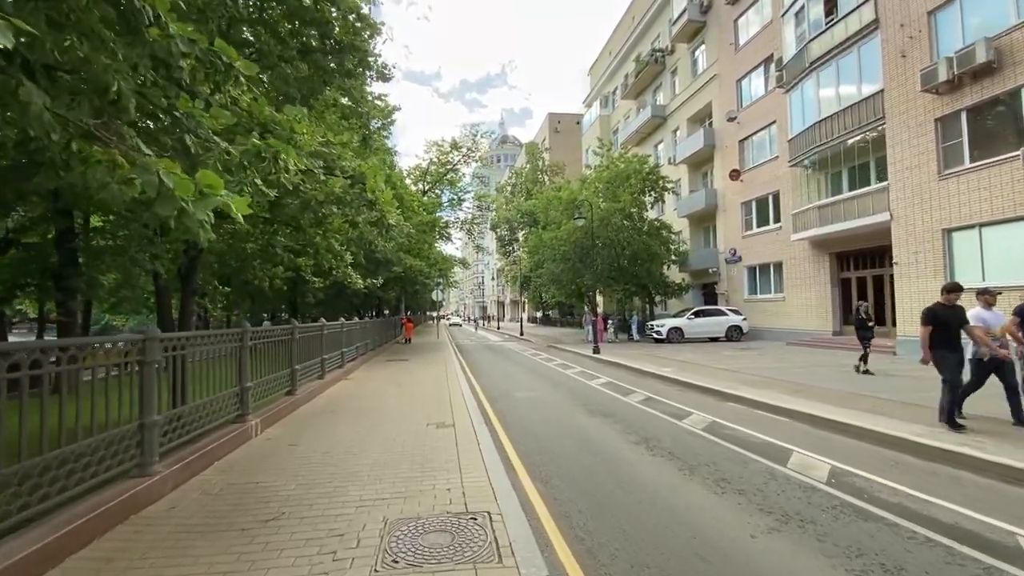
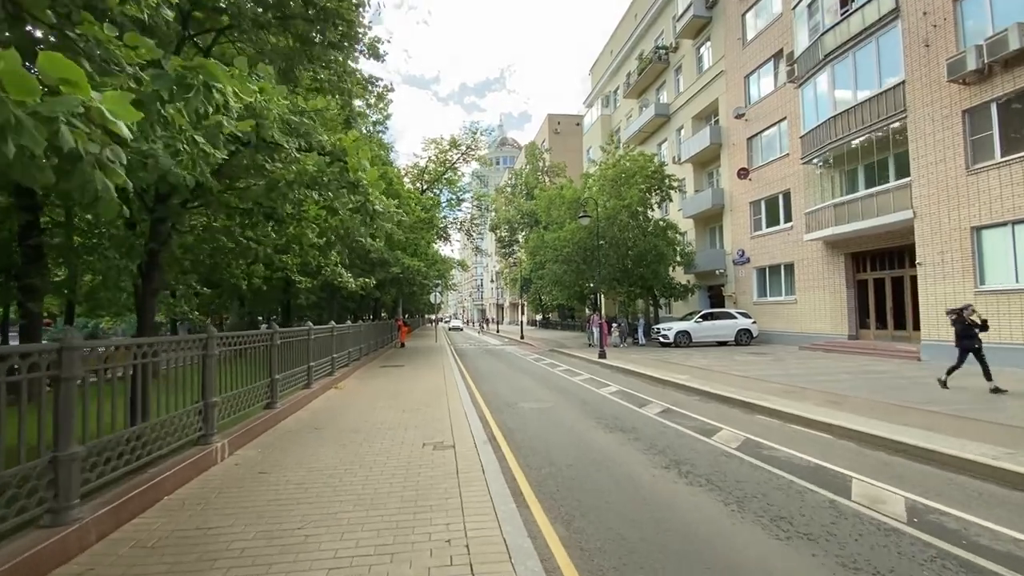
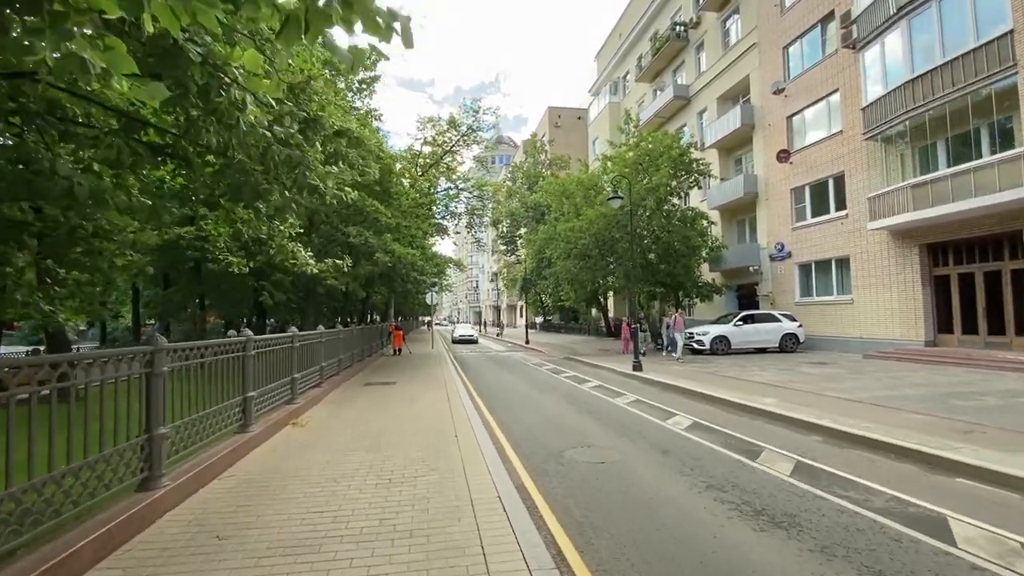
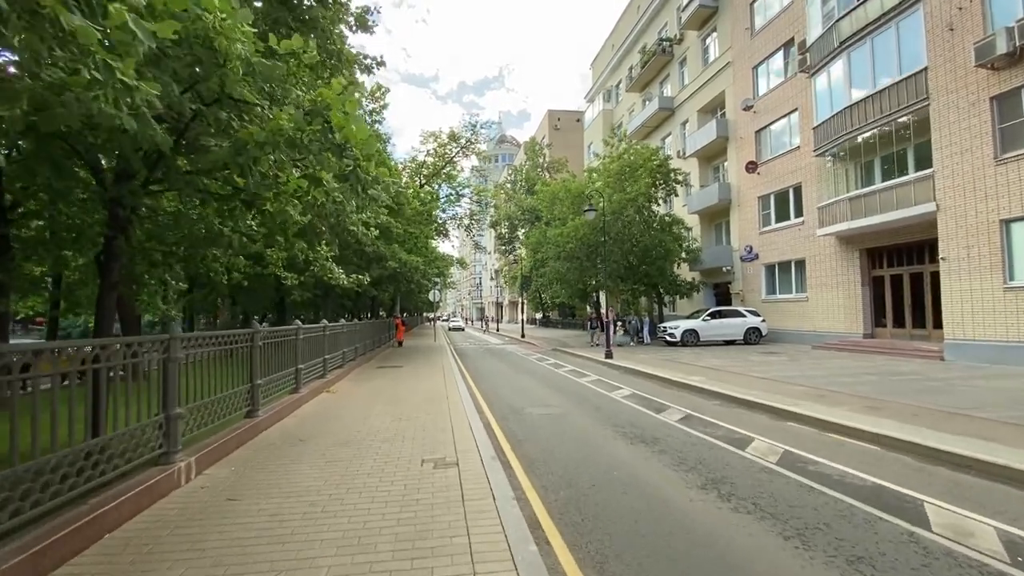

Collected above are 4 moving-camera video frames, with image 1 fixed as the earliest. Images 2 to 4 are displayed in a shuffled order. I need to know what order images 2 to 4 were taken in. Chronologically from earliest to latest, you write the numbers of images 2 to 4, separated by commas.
2, 4, 3
